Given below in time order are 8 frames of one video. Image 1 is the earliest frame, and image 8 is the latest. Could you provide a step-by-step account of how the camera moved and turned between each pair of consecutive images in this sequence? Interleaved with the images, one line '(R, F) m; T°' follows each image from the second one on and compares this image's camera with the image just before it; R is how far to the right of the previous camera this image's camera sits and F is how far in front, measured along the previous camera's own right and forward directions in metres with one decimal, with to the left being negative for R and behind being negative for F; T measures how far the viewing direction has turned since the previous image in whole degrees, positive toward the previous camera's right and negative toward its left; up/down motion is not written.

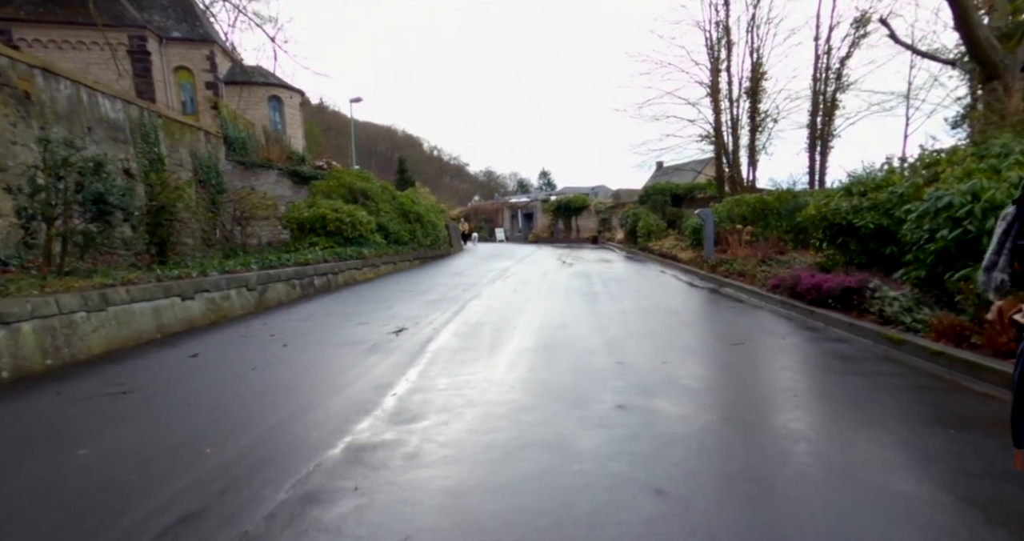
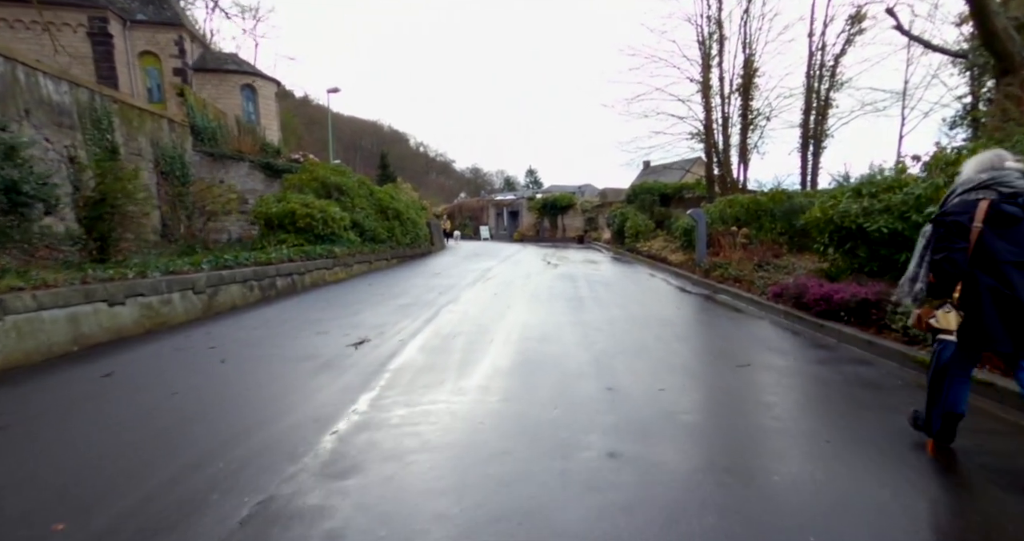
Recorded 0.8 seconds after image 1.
(+0.1, +0.7) m; +2°
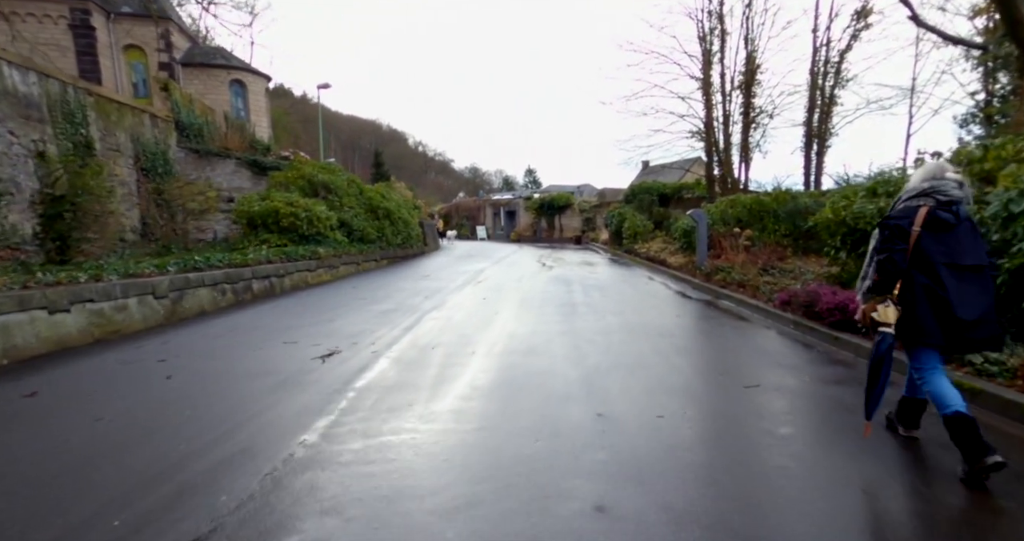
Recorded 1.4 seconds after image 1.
(+0.2, +0.5) m; 0°
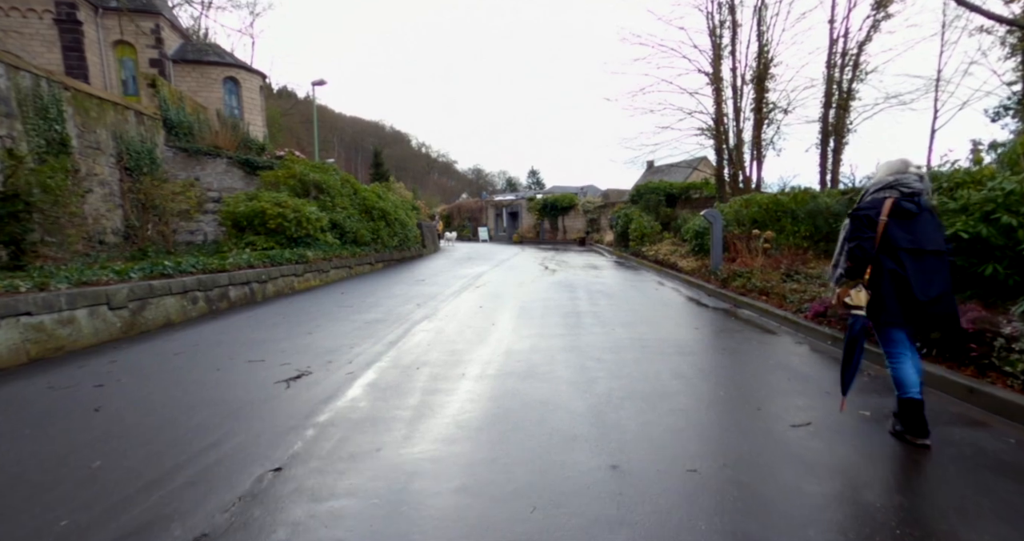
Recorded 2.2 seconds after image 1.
(+0.1, +0.7) m; 0°
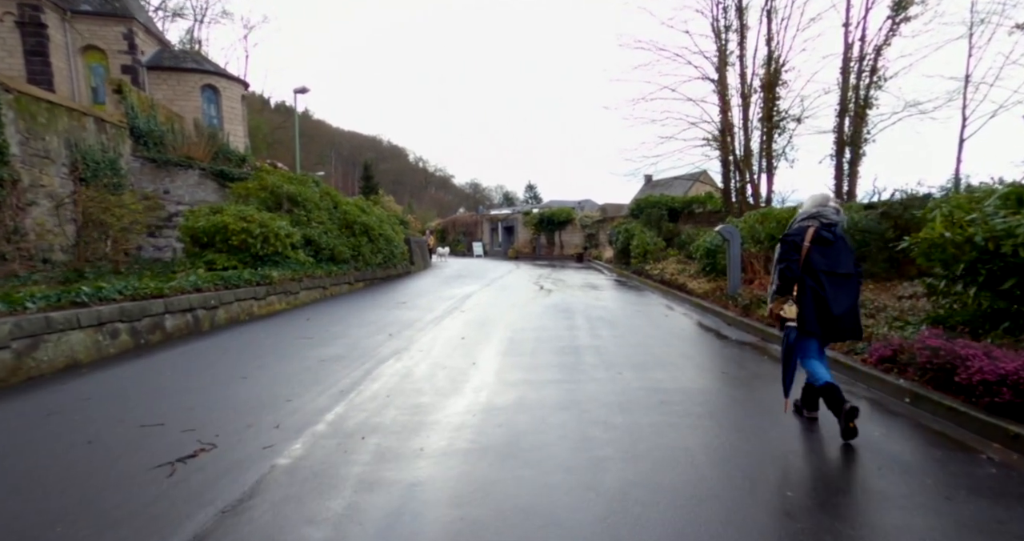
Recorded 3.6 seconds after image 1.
(+0.1, +1.2) m; 0°
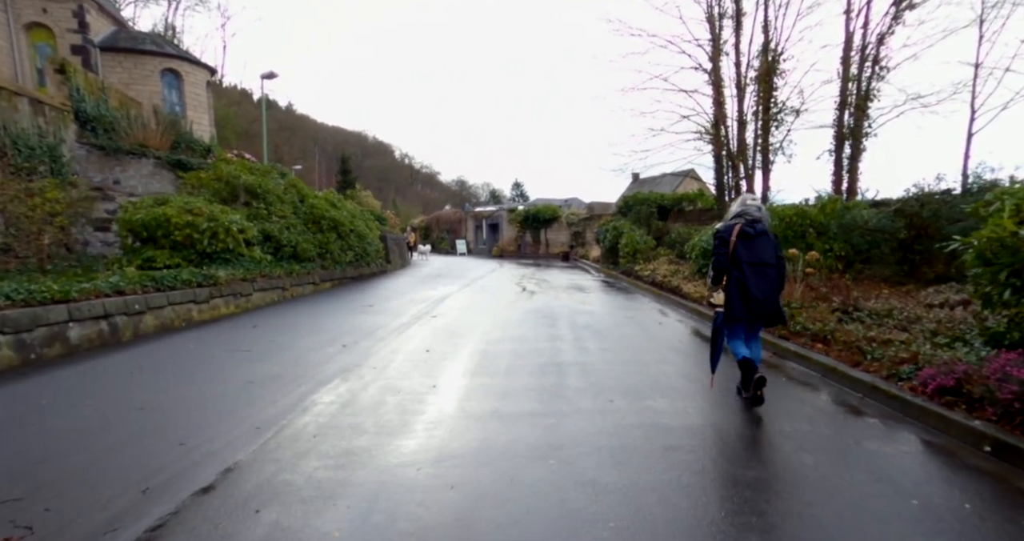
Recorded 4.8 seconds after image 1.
(+0.2, +1.0) m; +1°
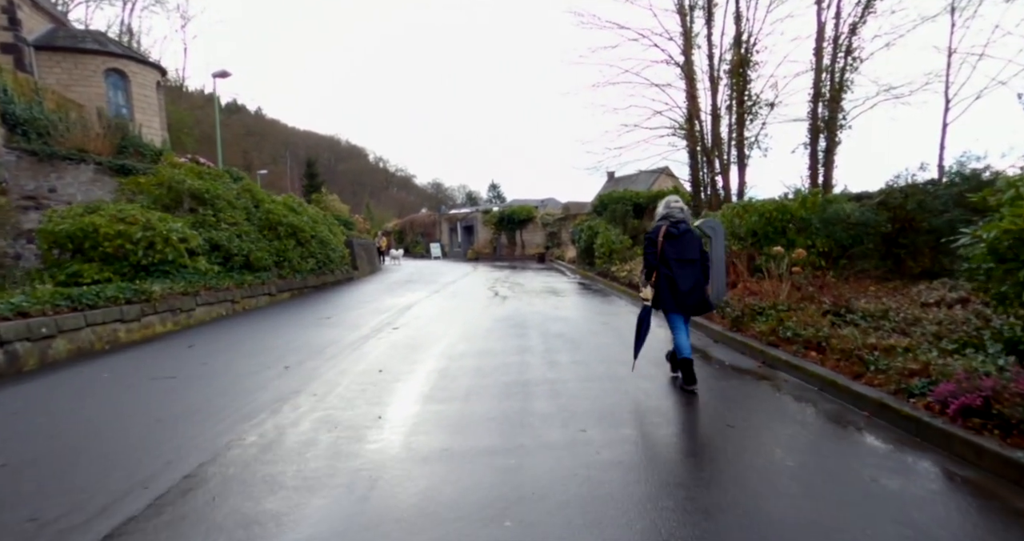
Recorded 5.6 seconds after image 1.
(+0.2, +0.7) m; +2°
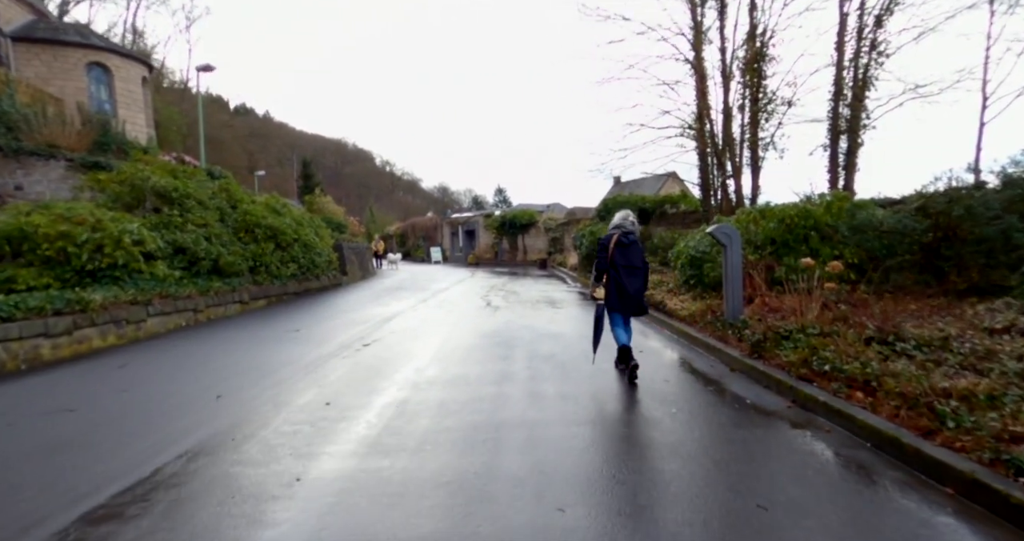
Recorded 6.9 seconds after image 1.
(+0.3, +1.0) m; -1°
